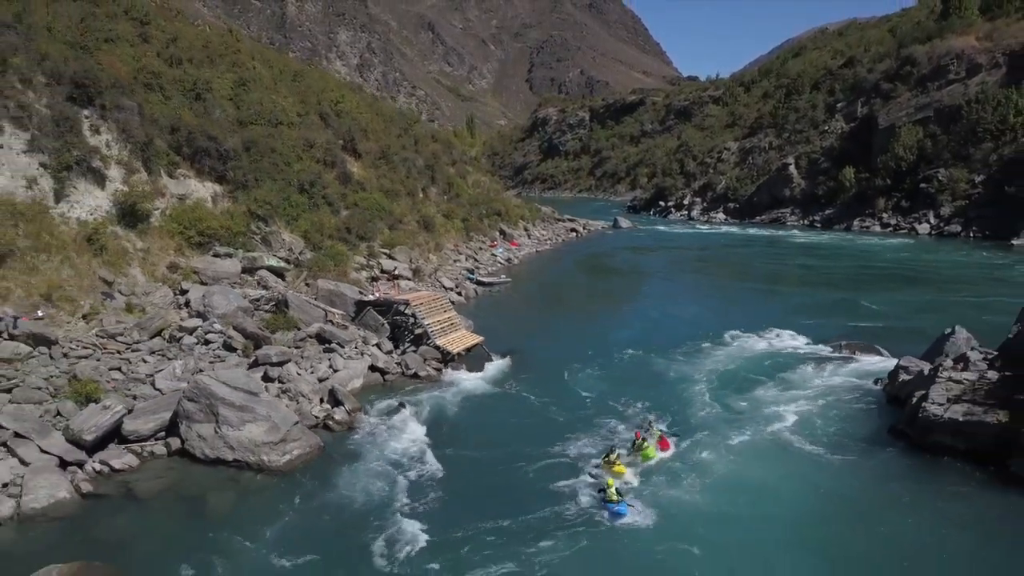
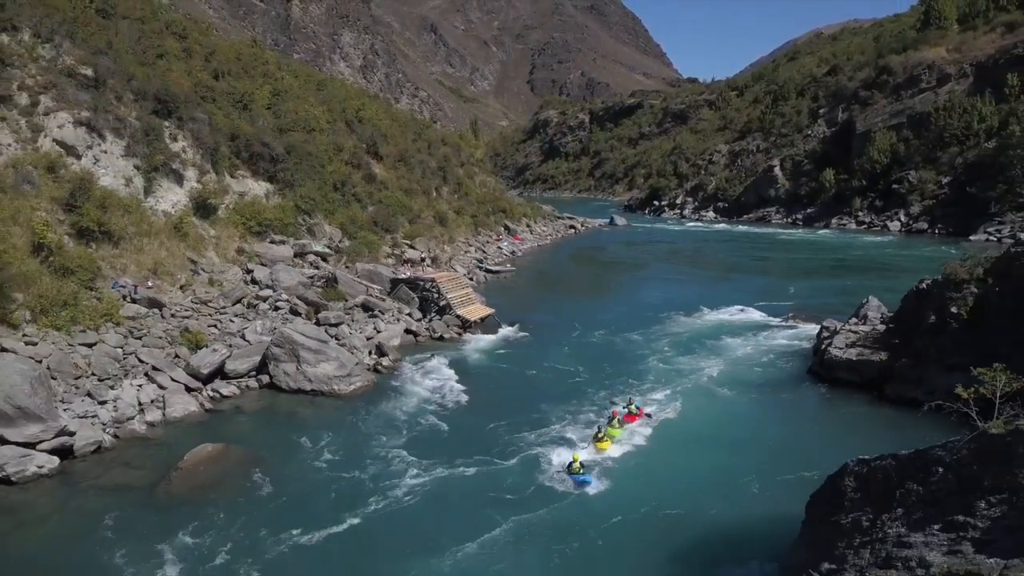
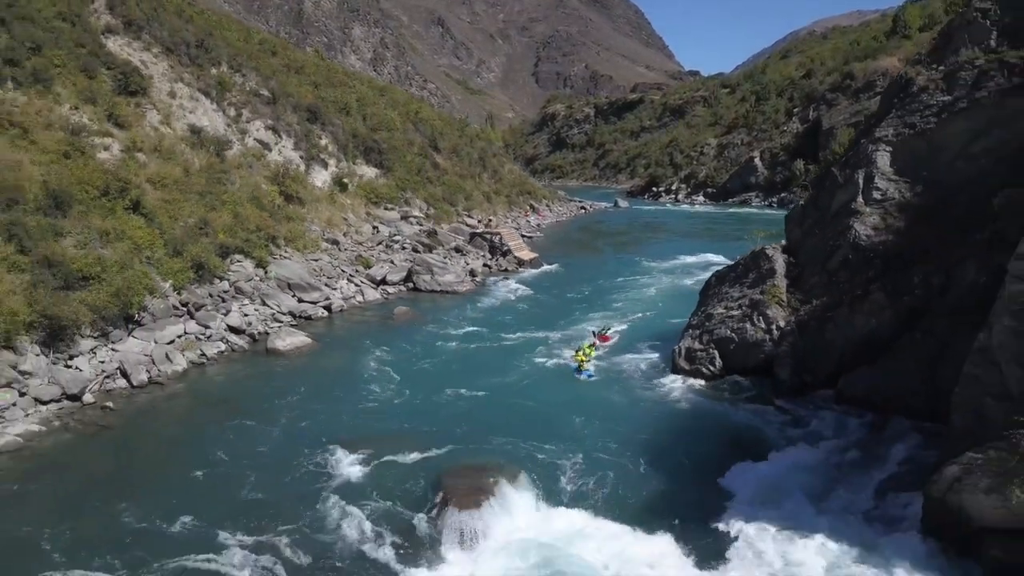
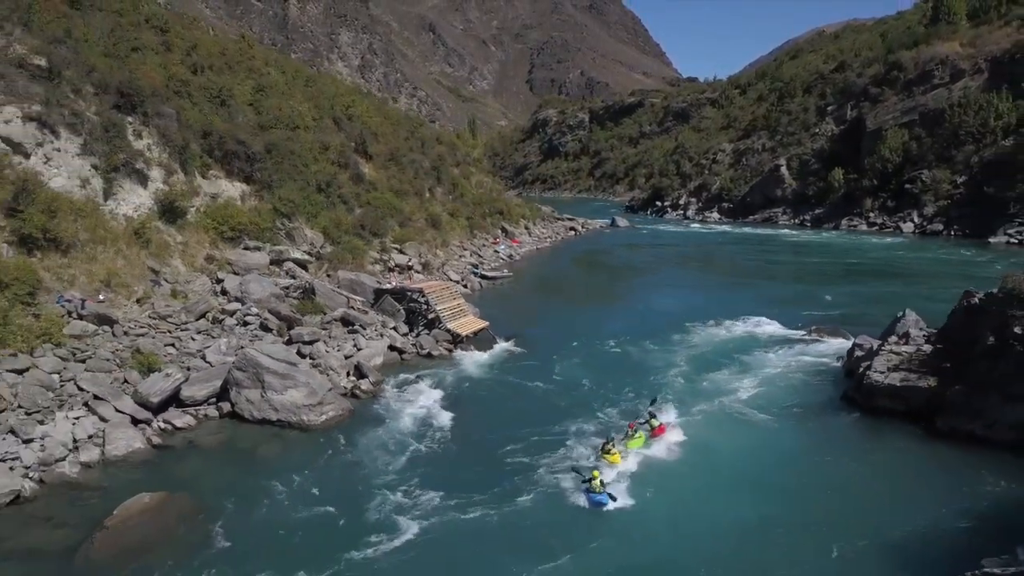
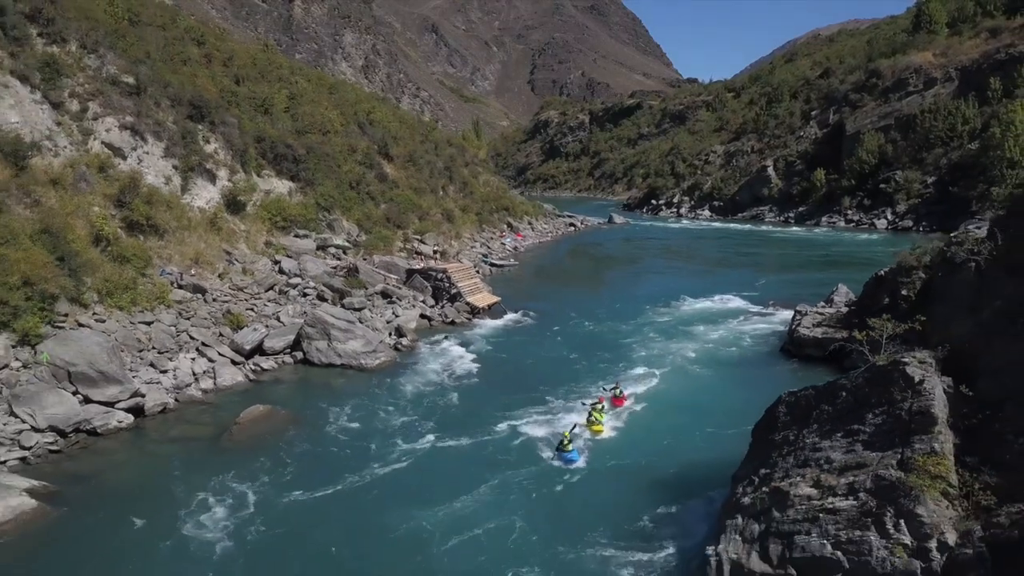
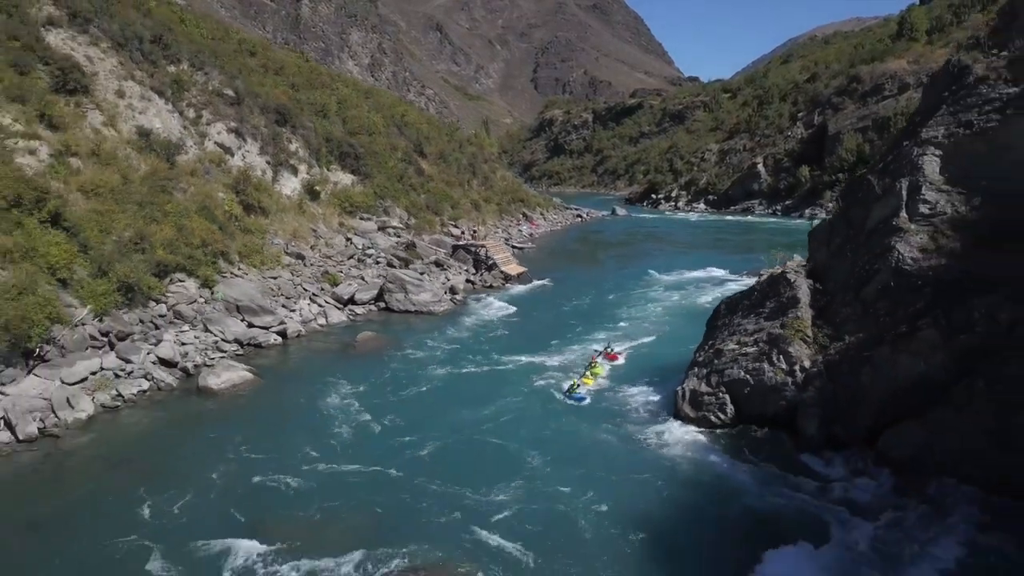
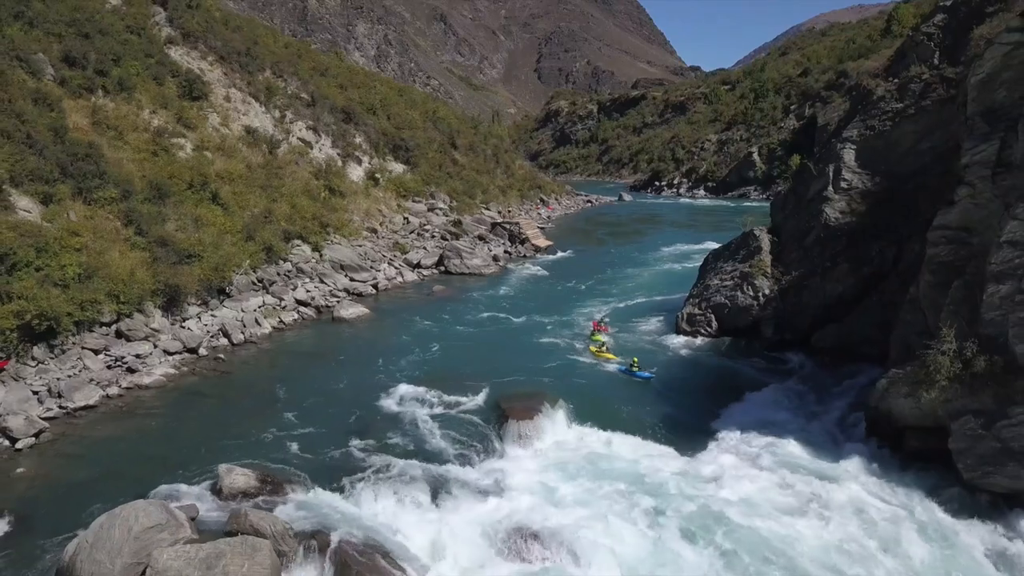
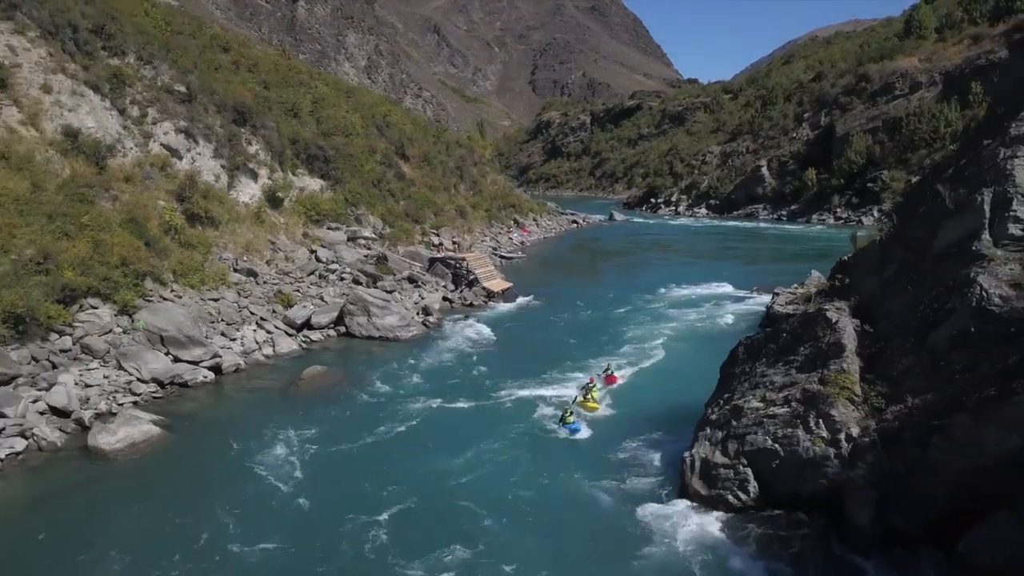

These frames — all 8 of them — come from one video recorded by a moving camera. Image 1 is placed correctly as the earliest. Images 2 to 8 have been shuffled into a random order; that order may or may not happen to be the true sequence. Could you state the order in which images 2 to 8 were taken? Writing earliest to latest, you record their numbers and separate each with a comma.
4, 2, 5, 8, 6, 3, 7
